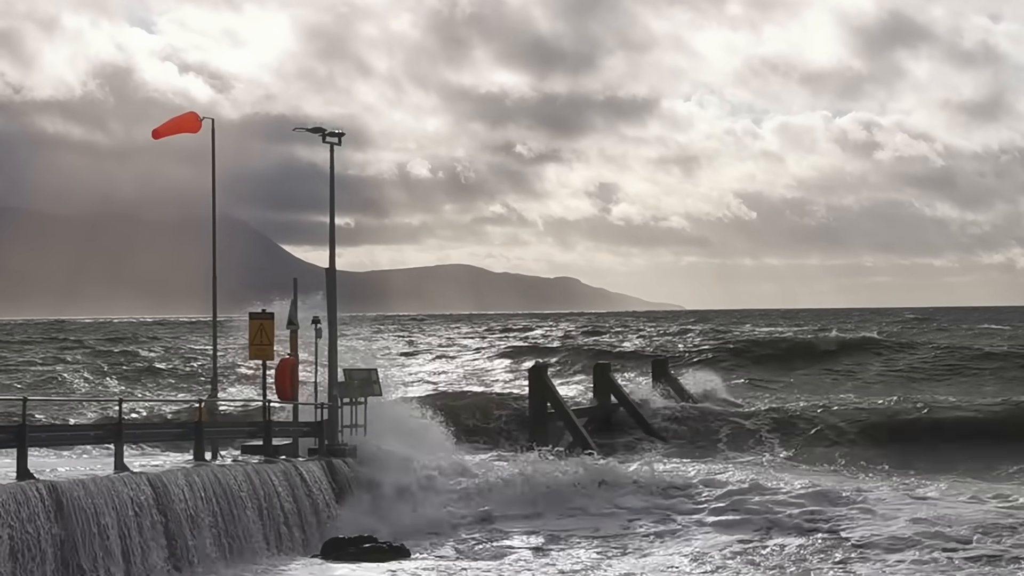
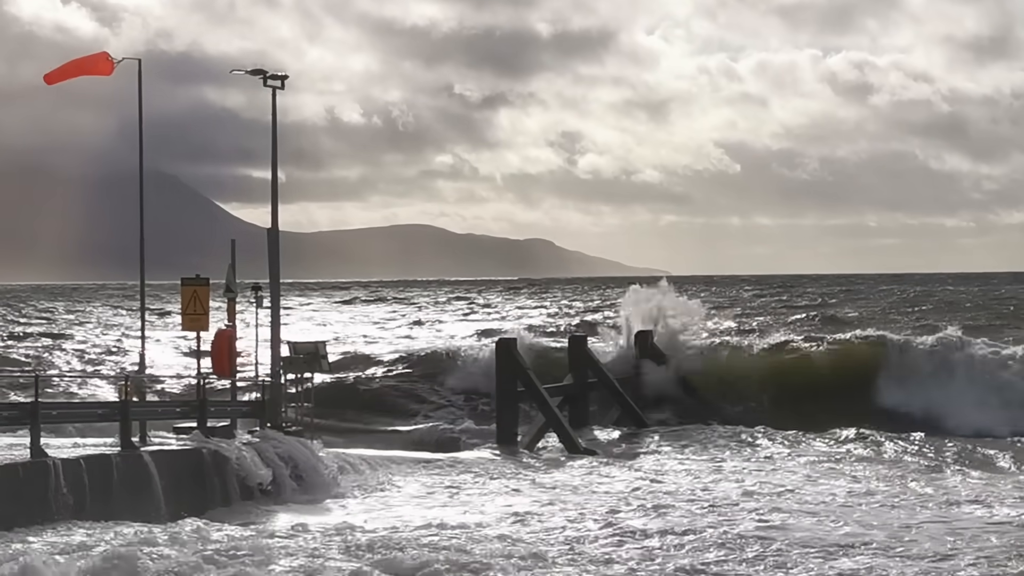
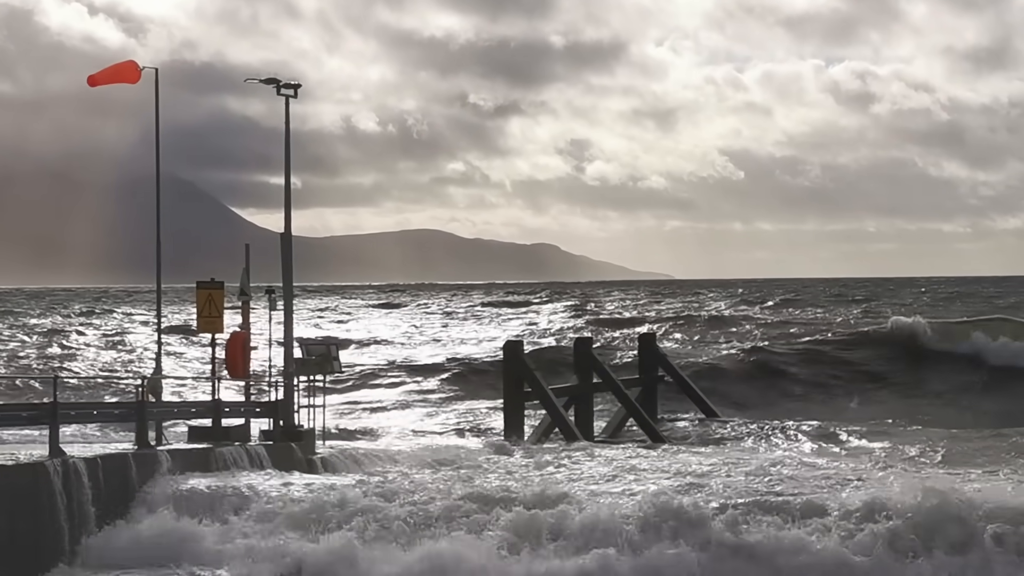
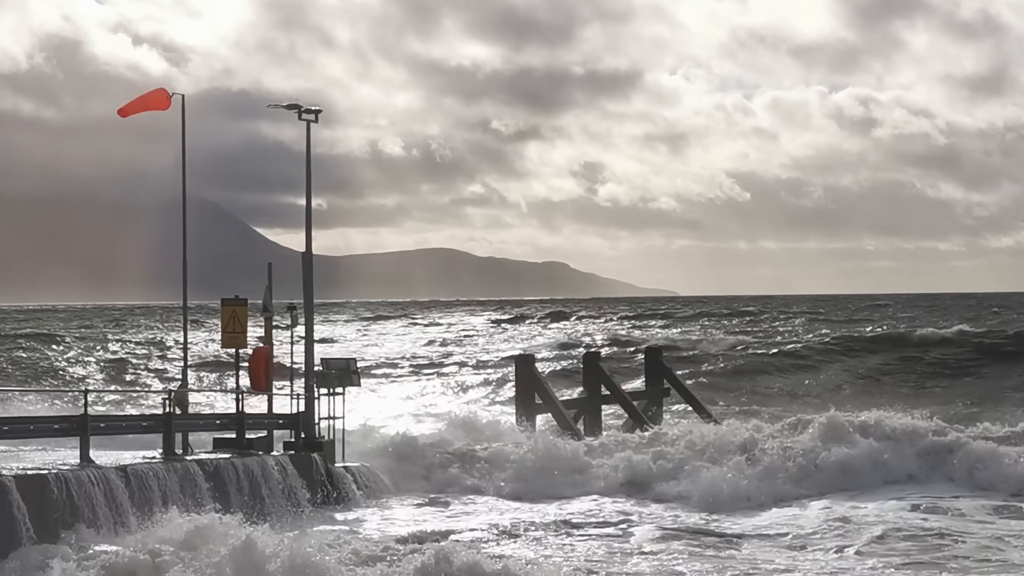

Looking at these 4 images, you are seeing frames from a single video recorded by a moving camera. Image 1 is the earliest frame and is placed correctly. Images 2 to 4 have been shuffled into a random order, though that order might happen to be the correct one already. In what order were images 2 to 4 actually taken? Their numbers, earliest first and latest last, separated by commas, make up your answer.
4, 3, 2
